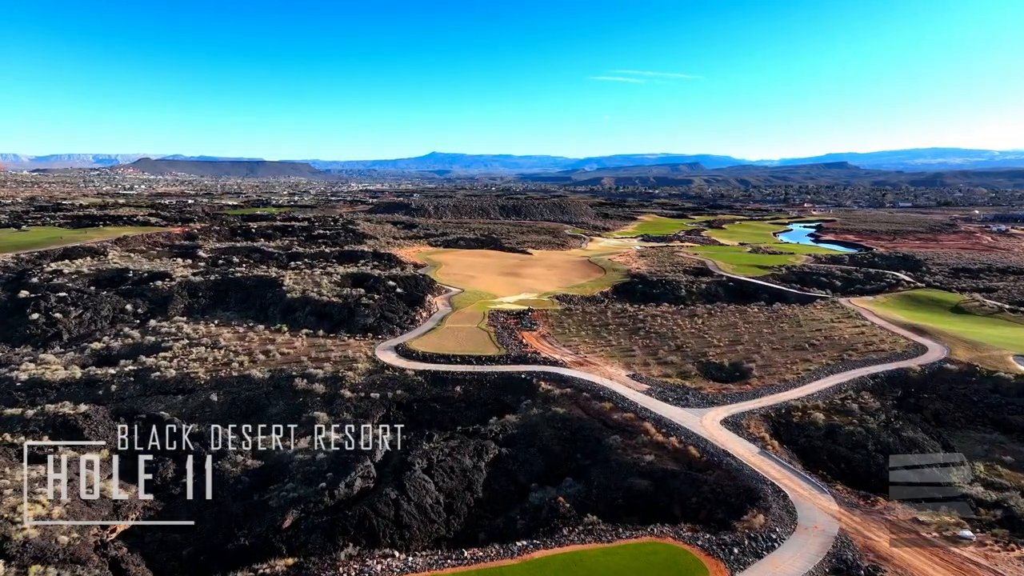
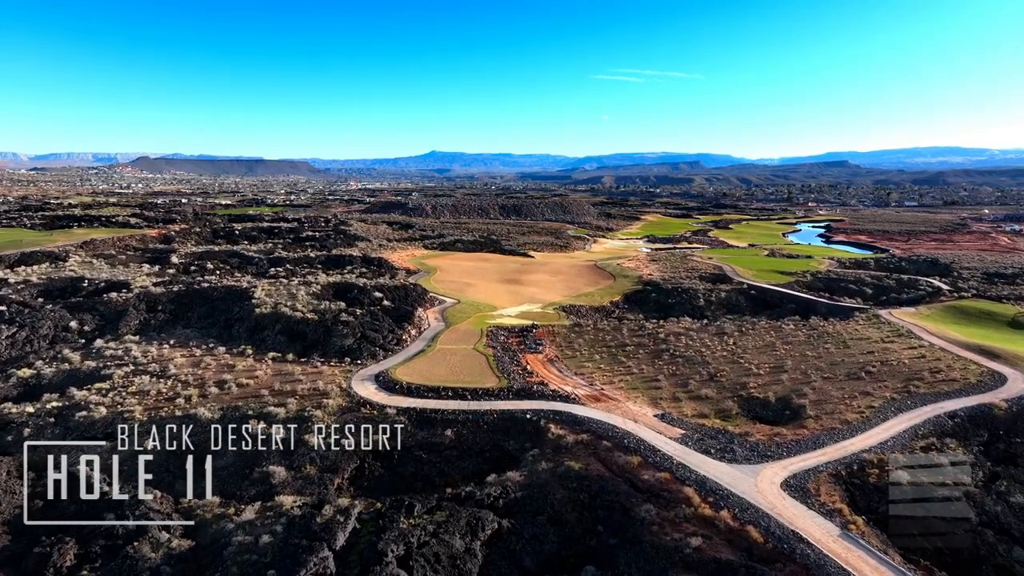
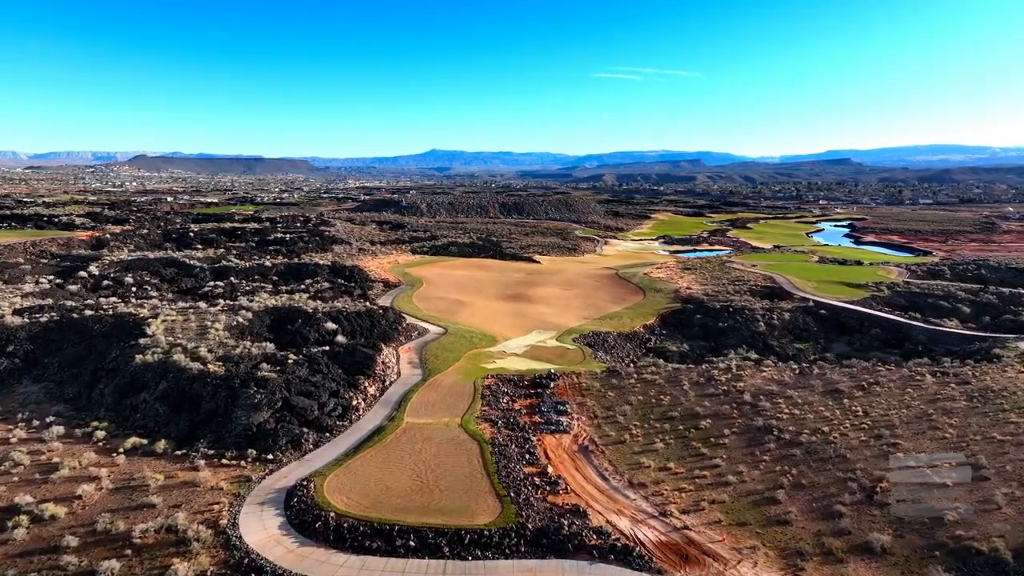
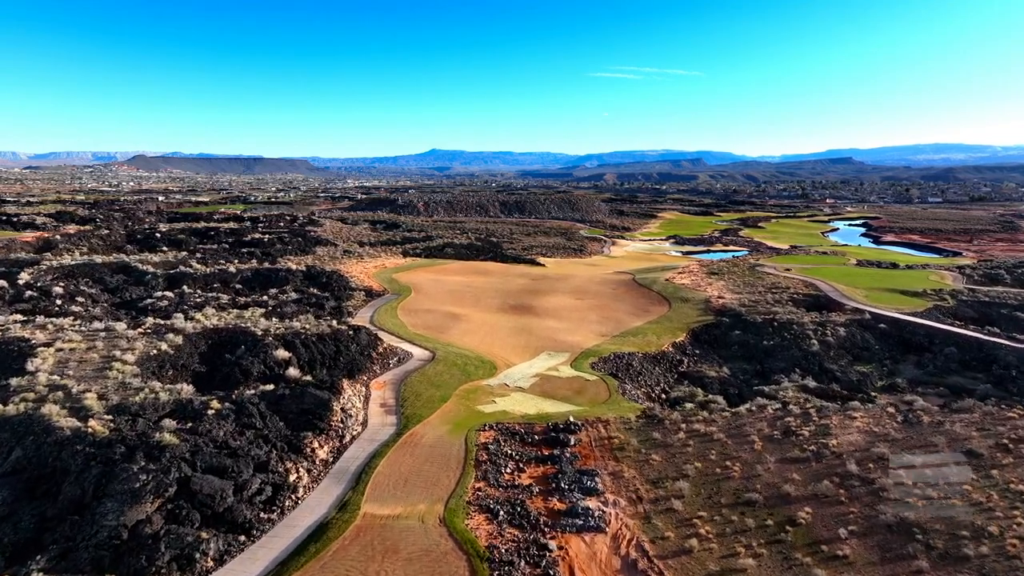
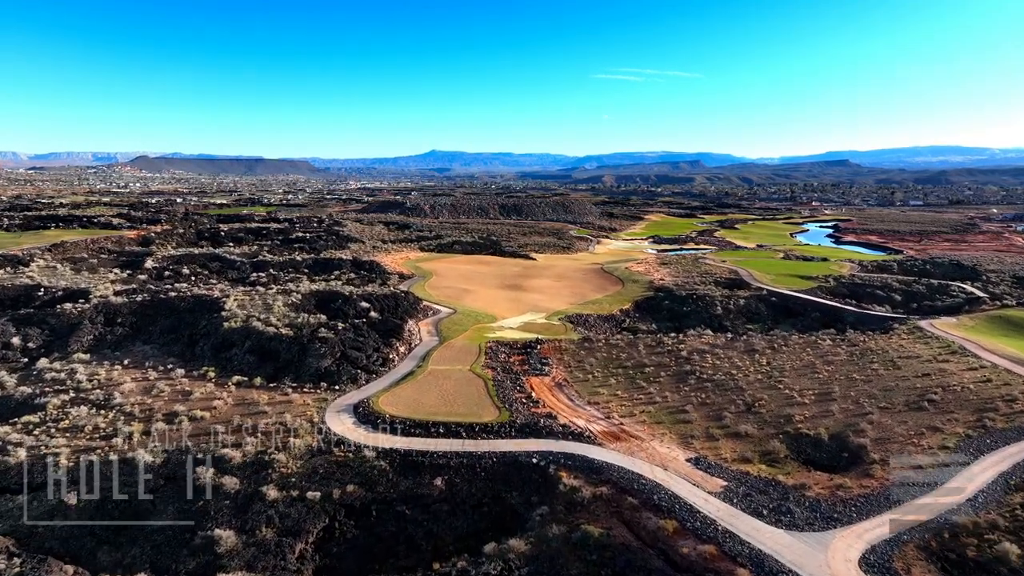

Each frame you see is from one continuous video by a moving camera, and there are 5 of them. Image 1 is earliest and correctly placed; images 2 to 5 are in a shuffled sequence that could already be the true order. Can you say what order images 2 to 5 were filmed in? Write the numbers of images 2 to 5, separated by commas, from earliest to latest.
2, 5, 3, 4
